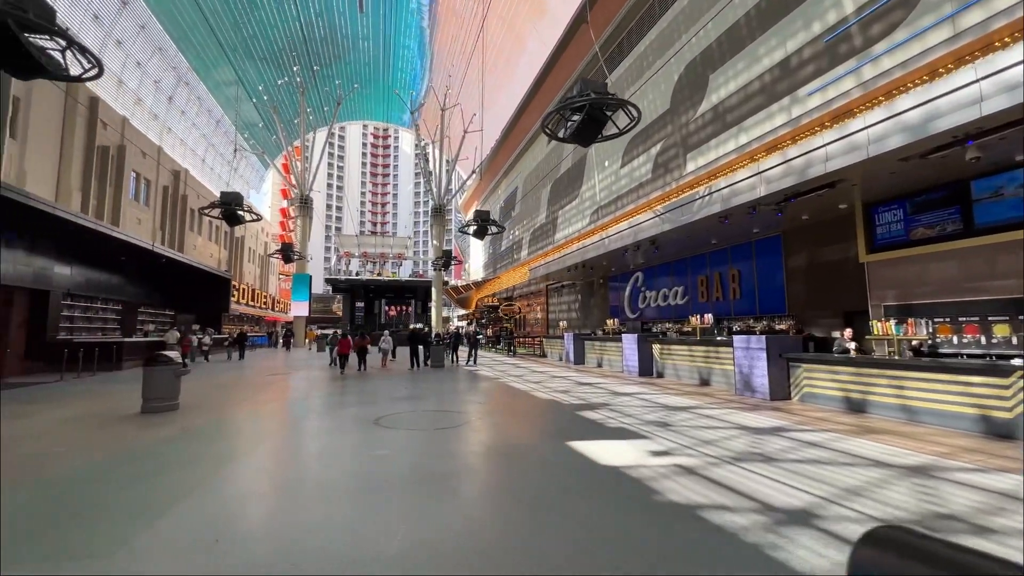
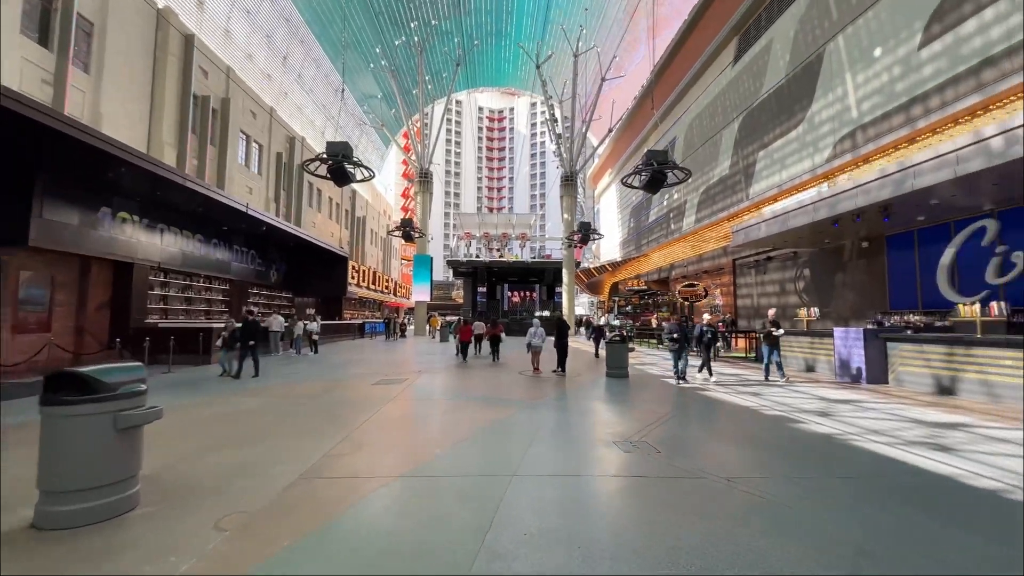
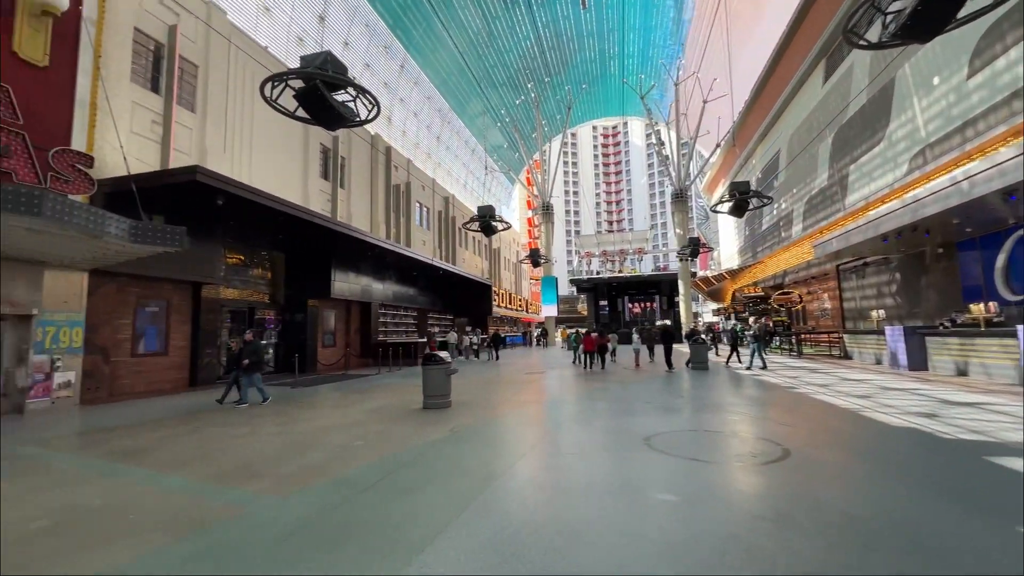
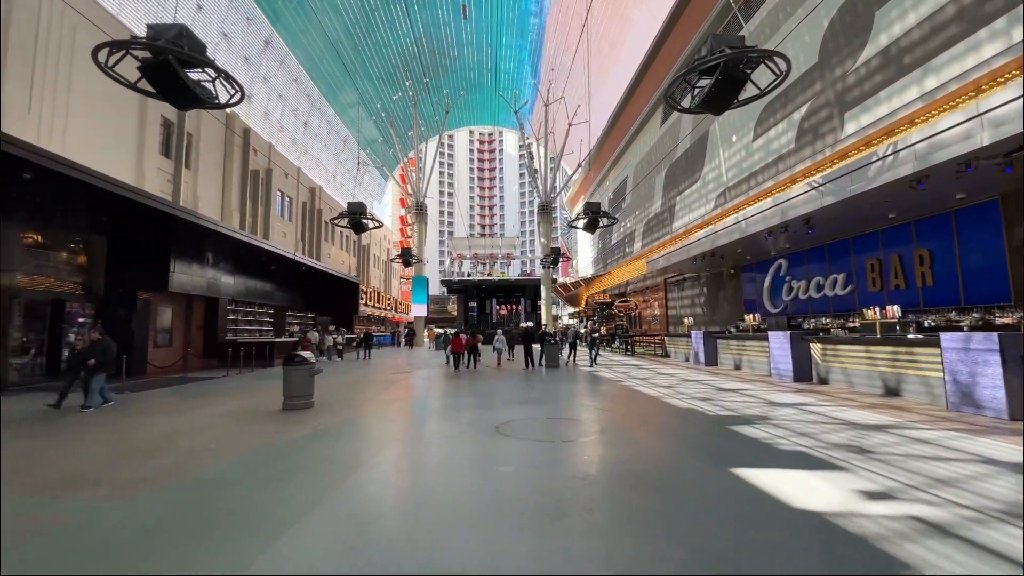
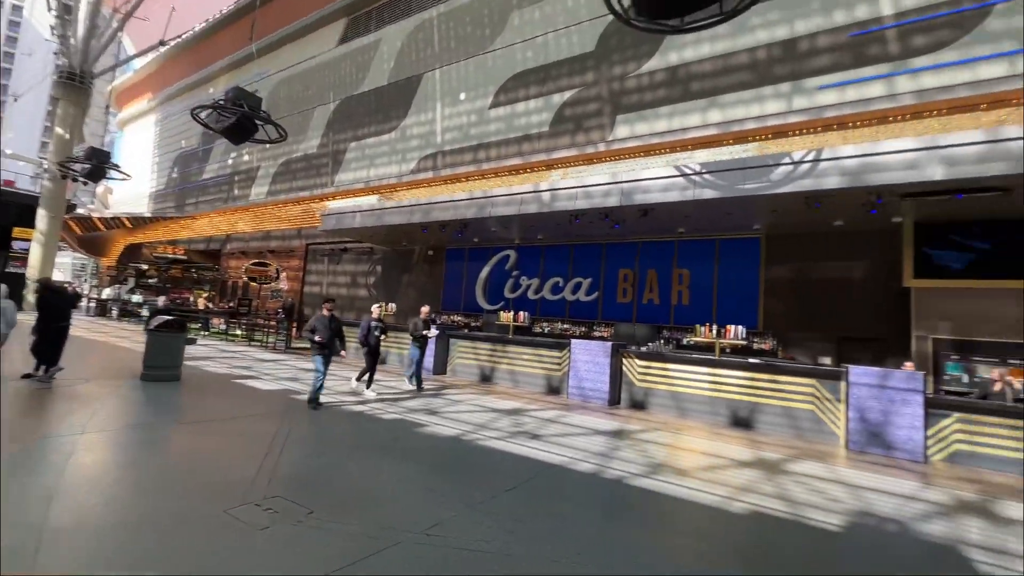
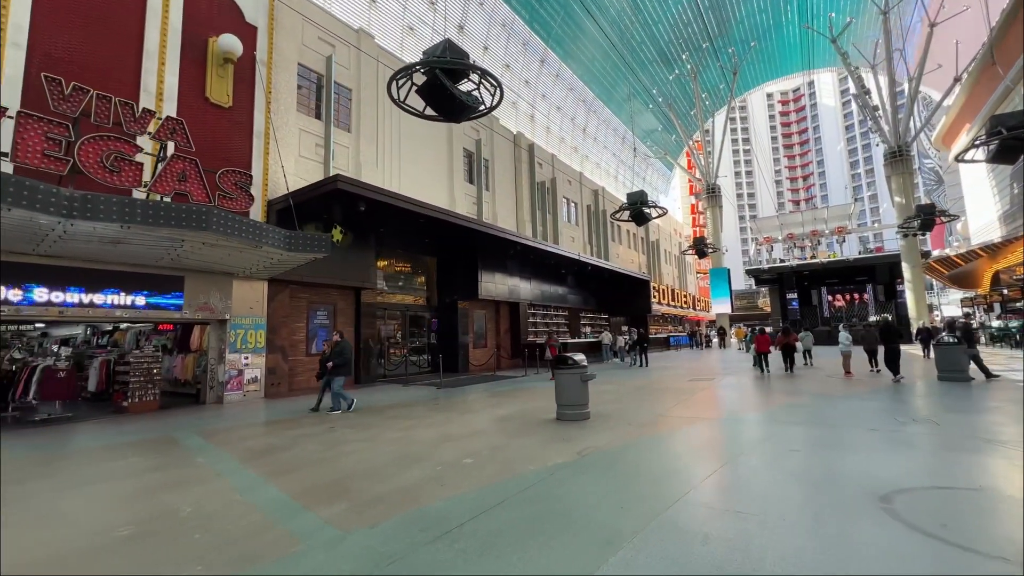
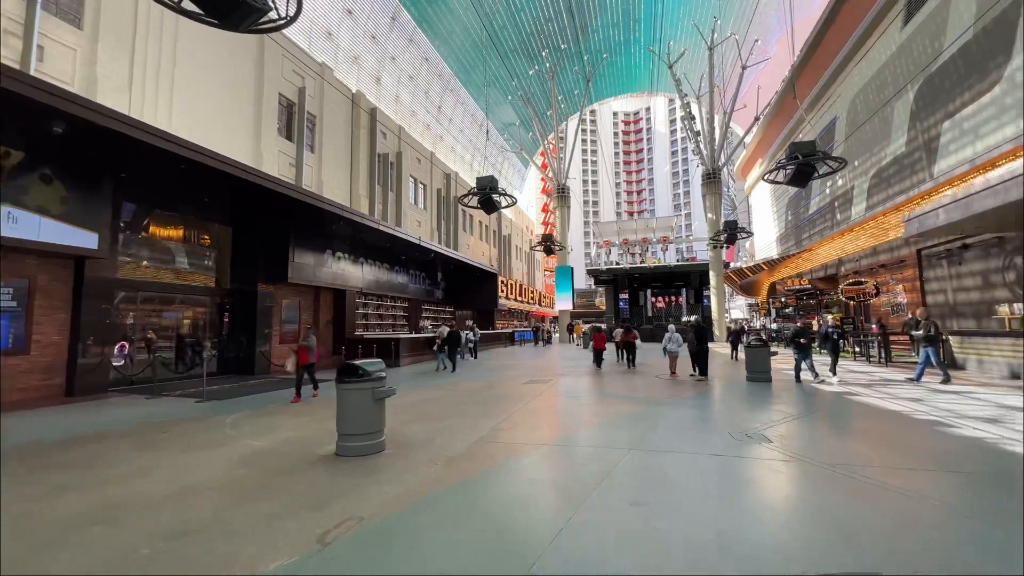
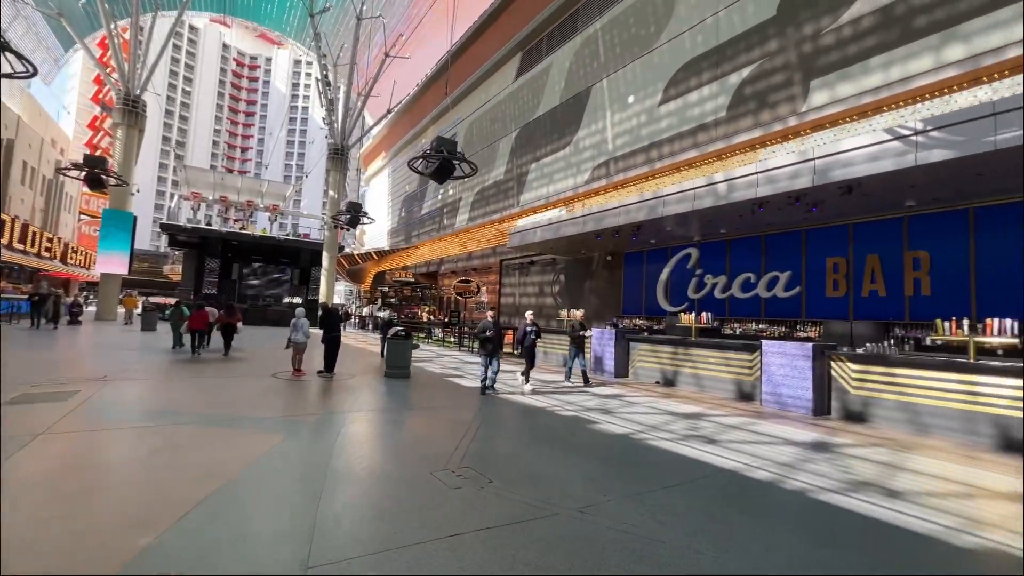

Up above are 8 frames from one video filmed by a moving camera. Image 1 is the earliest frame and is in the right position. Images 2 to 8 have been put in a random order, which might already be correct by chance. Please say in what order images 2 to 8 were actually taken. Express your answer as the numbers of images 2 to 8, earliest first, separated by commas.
4, 3, 6, 7, 2, 8, 5
